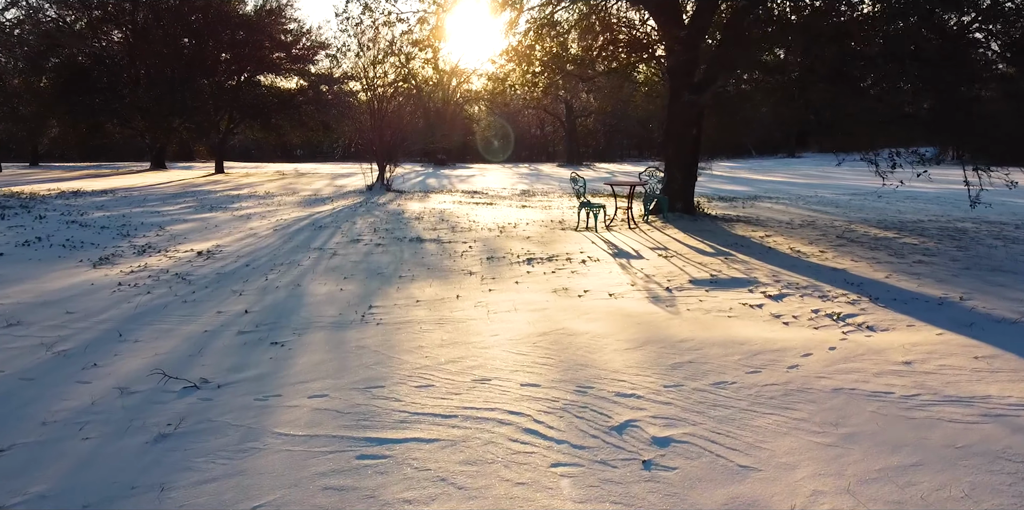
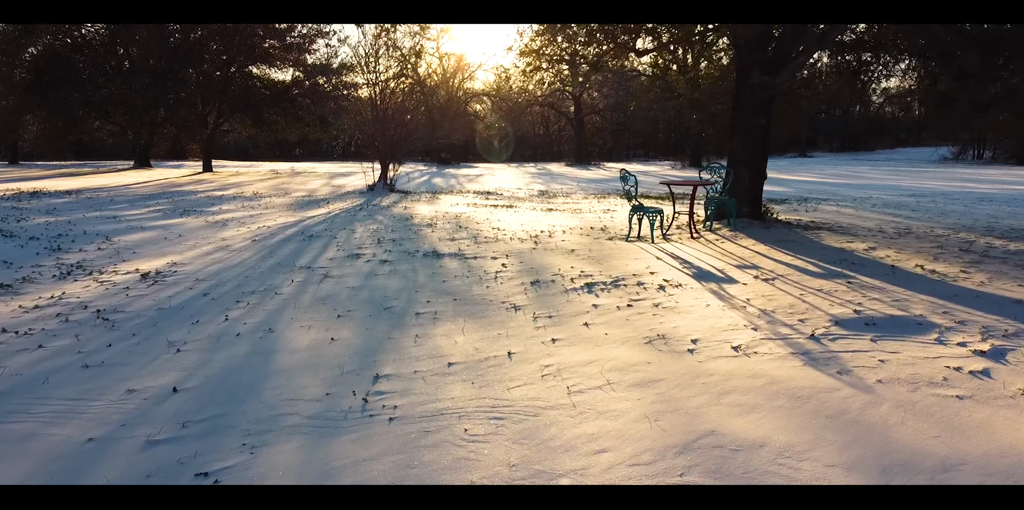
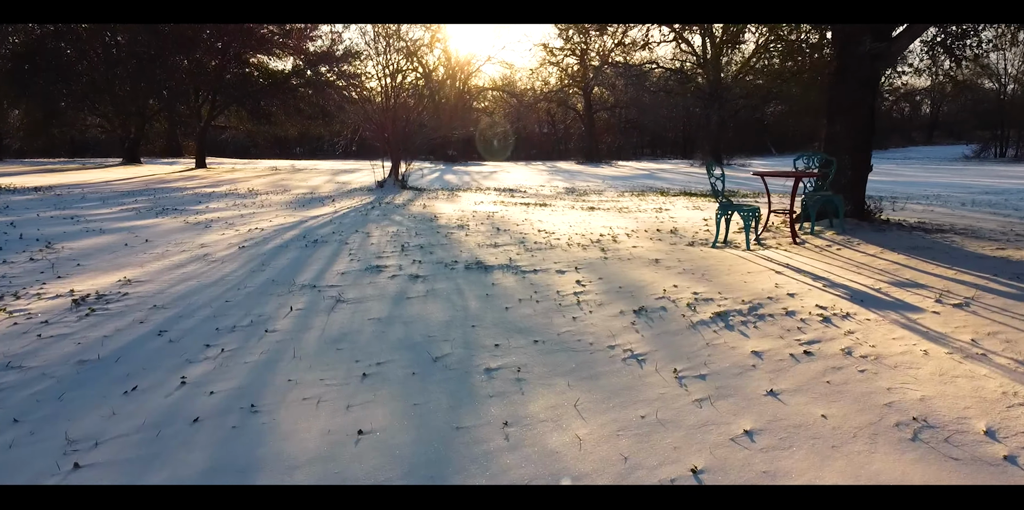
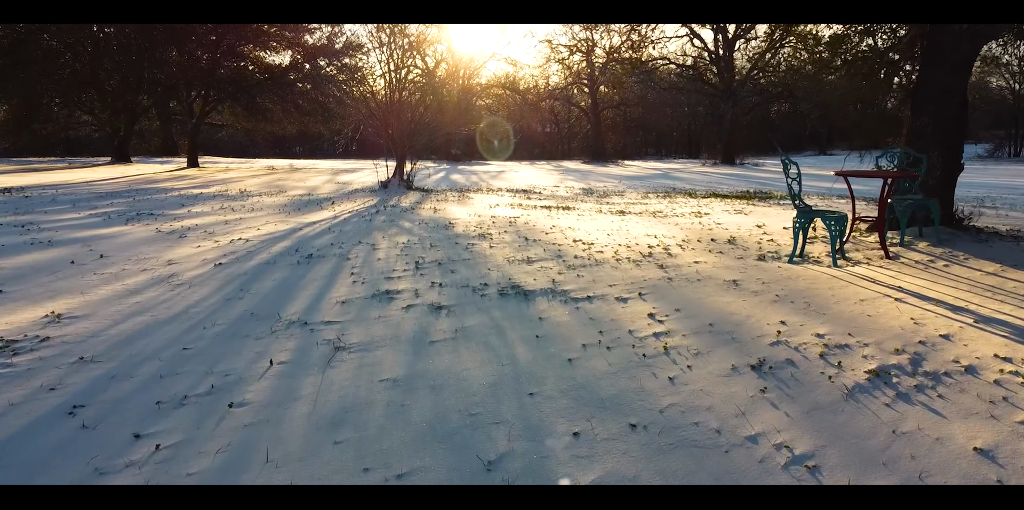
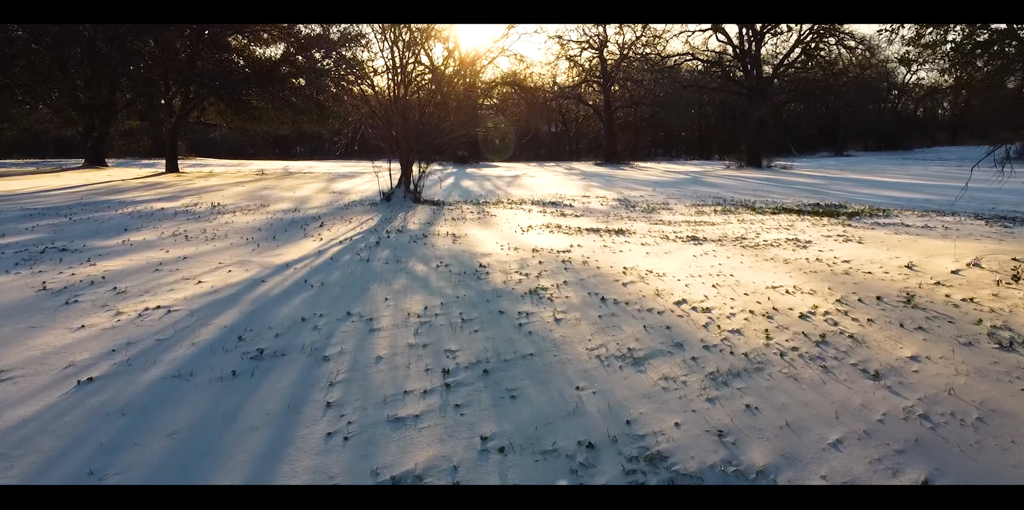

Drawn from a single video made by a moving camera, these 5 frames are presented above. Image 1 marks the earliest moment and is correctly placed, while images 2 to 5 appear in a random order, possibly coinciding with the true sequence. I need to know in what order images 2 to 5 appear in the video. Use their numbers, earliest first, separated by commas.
2, 3, 4, 5
